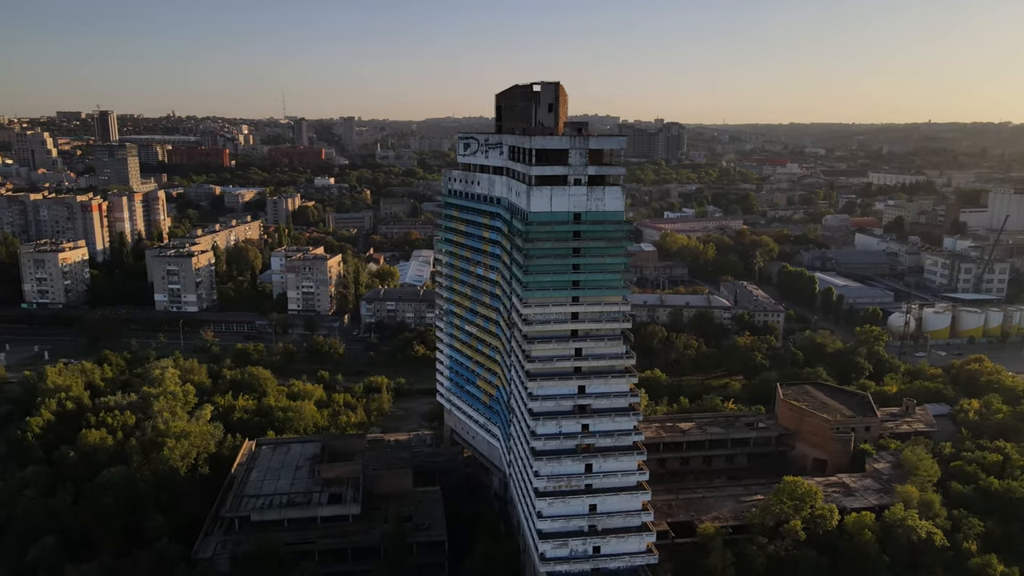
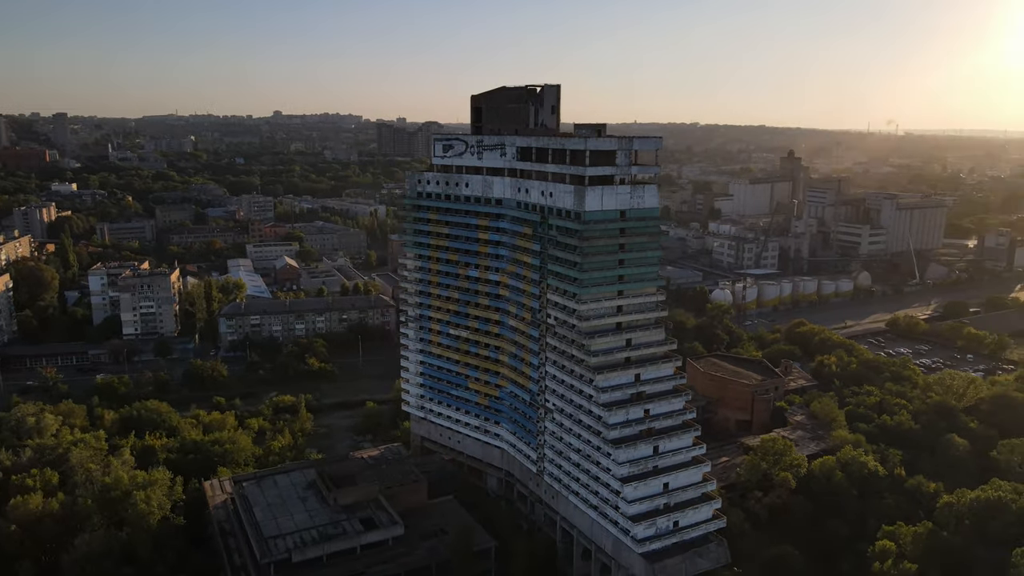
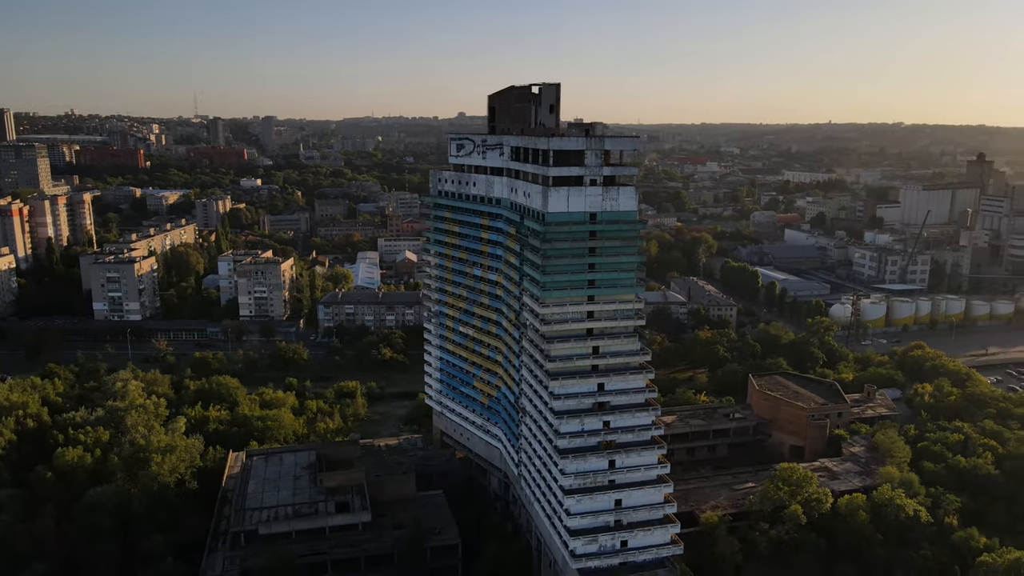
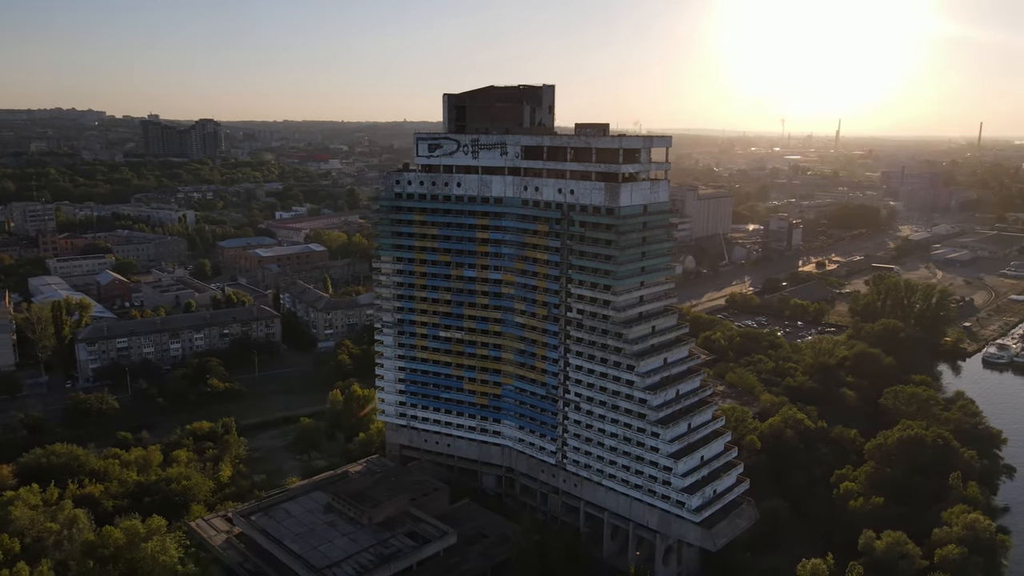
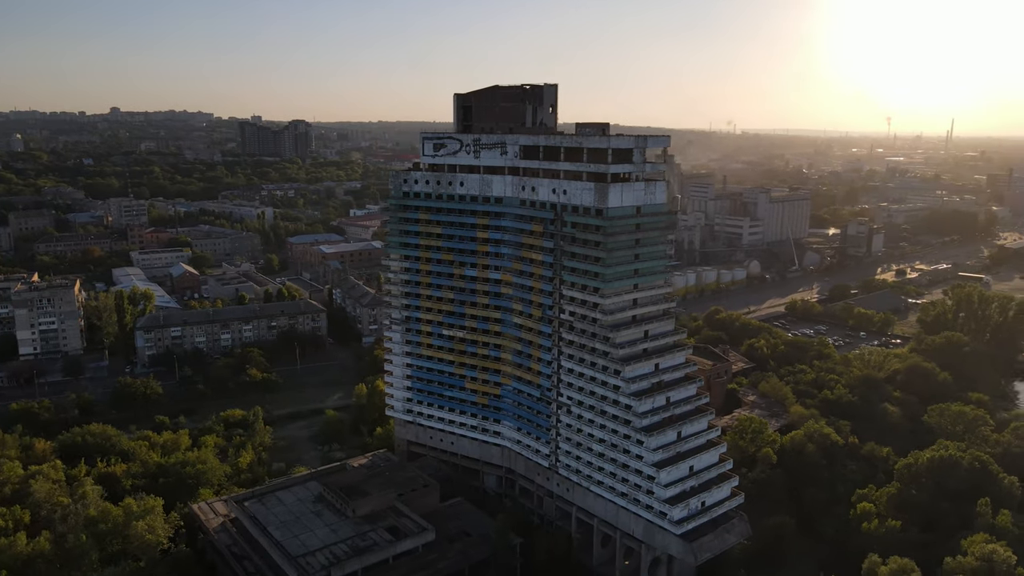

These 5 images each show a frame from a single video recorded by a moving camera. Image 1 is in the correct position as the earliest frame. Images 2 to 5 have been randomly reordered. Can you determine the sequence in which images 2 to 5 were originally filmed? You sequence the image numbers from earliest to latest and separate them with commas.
3, 2, 5, 4
